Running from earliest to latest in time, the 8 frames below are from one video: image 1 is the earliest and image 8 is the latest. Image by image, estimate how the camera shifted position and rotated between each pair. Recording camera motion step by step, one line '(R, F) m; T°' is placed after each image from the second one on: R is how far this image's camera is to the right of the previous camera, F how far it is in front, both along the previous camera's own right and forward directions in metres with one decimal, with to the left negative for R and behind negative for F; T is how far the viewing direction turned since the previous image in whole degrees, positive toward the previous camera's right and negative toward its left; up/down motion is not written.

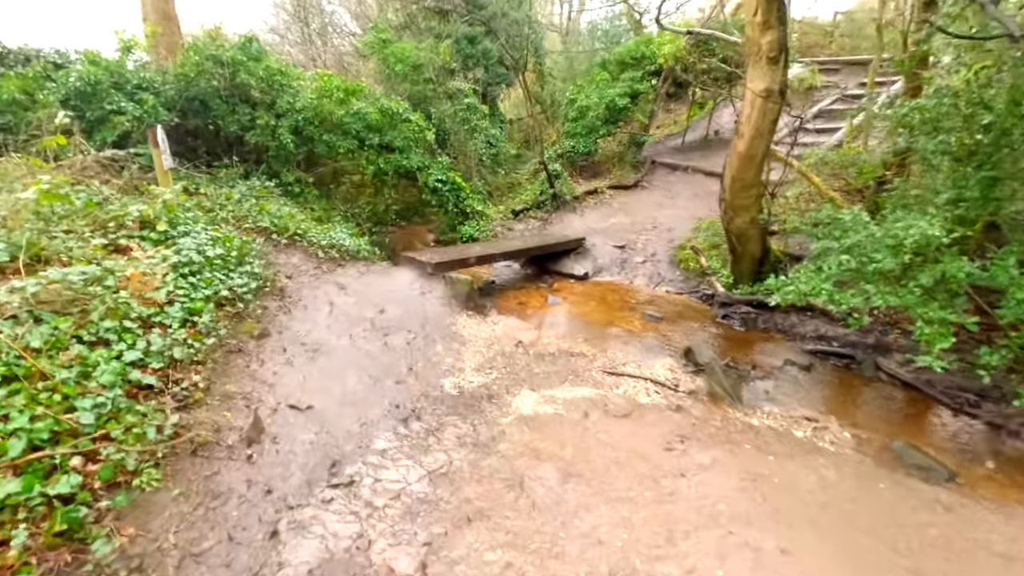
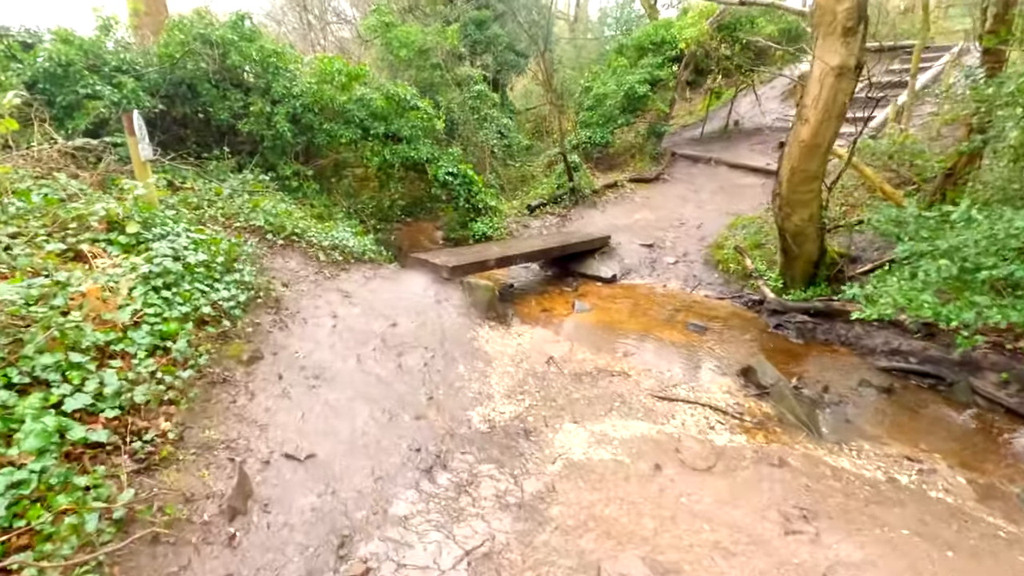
(-0.3, +0.8) m; 0°
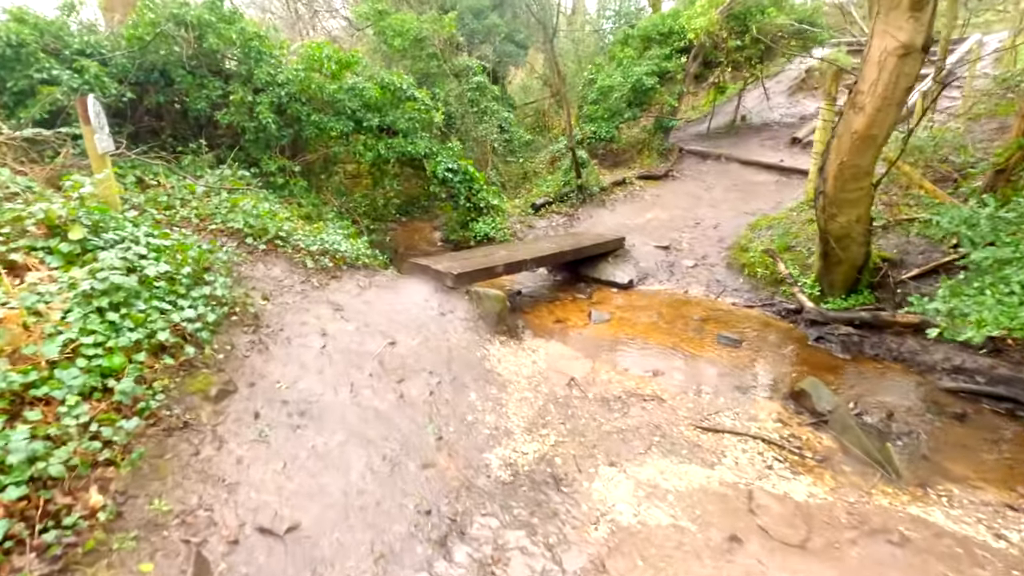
(-0.2, +0.7) m; +1°
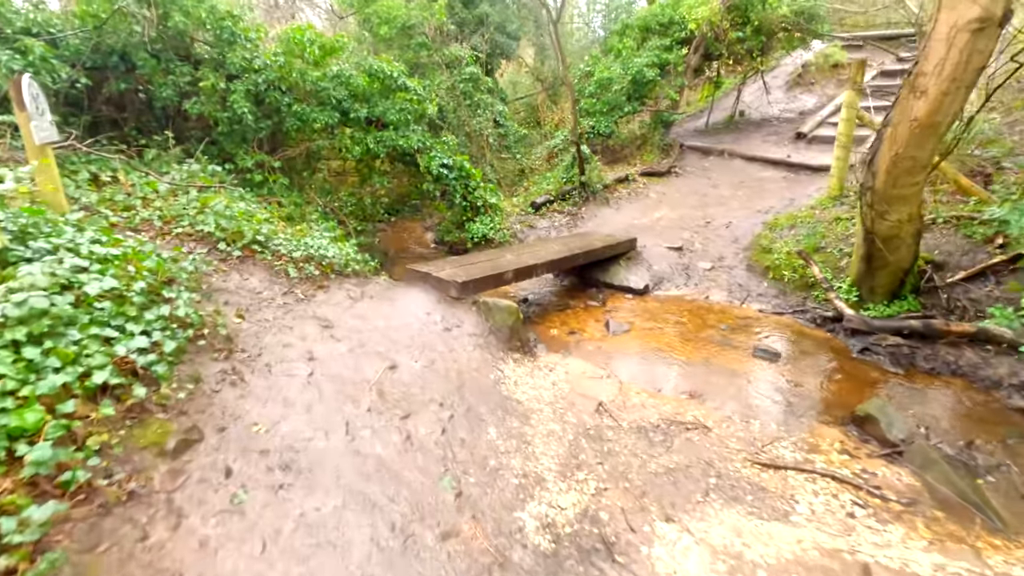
(-0.3, +0.6) m; +2°
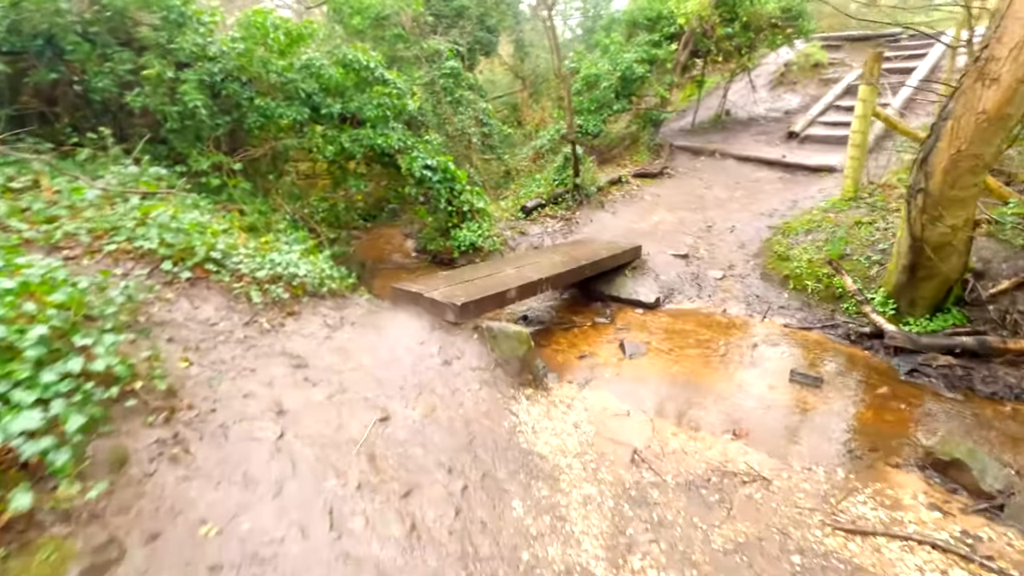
(-0.3, +0.7) m; +3°
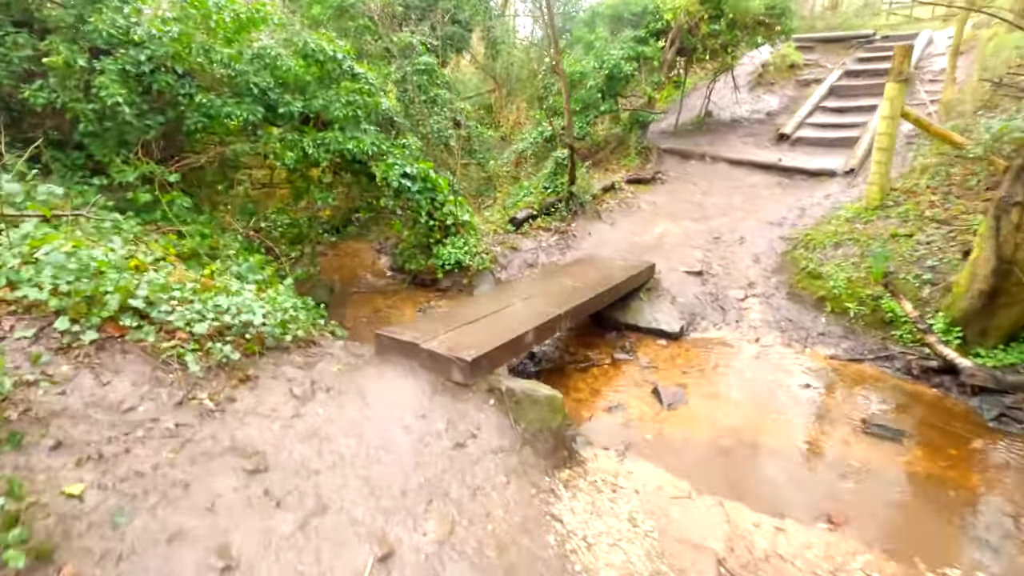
(-0.3, +0.9) m; +4°
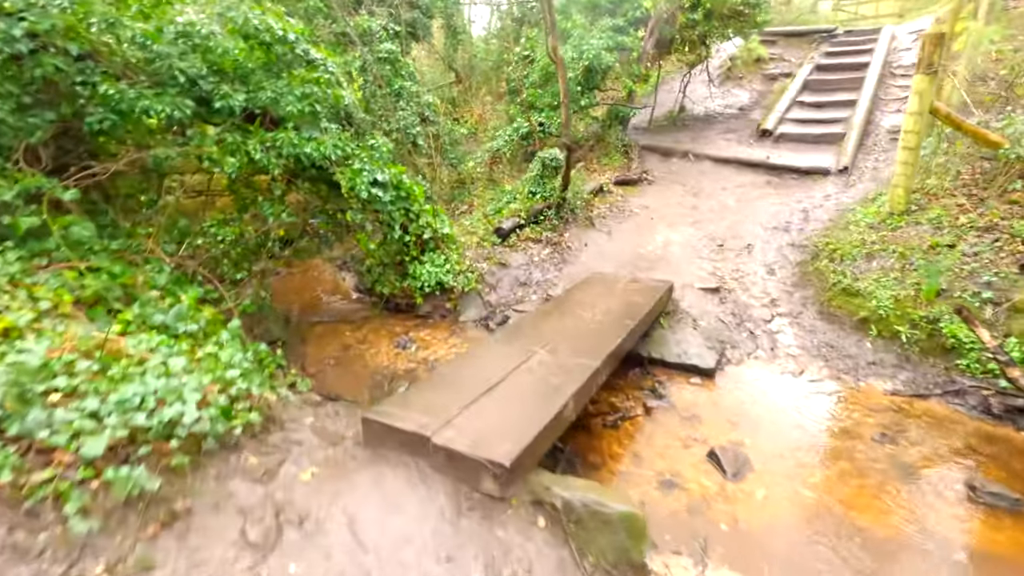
(-0.4, +0.9) m; +5°
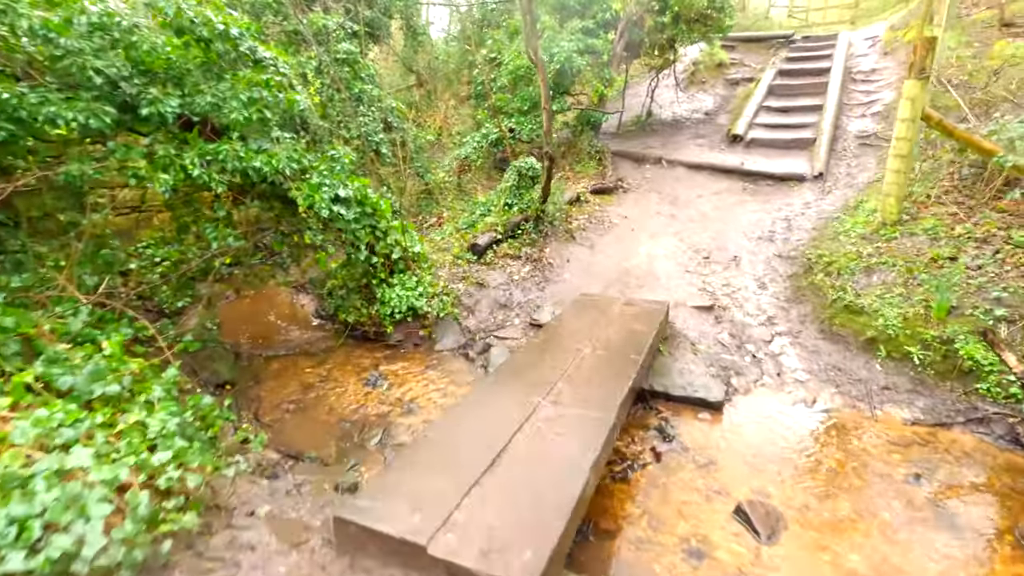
(-0.2, +0.5) m; +4°
